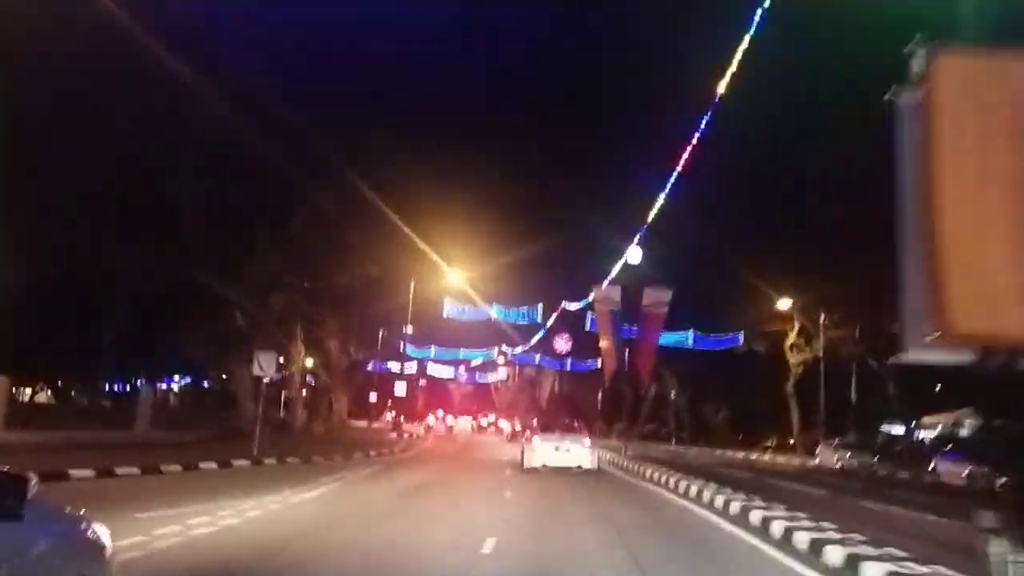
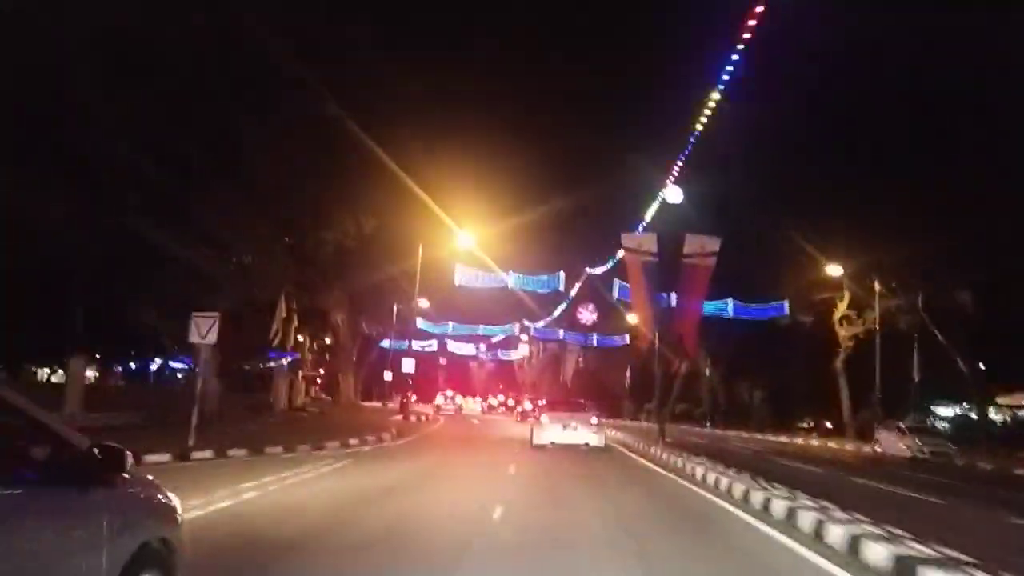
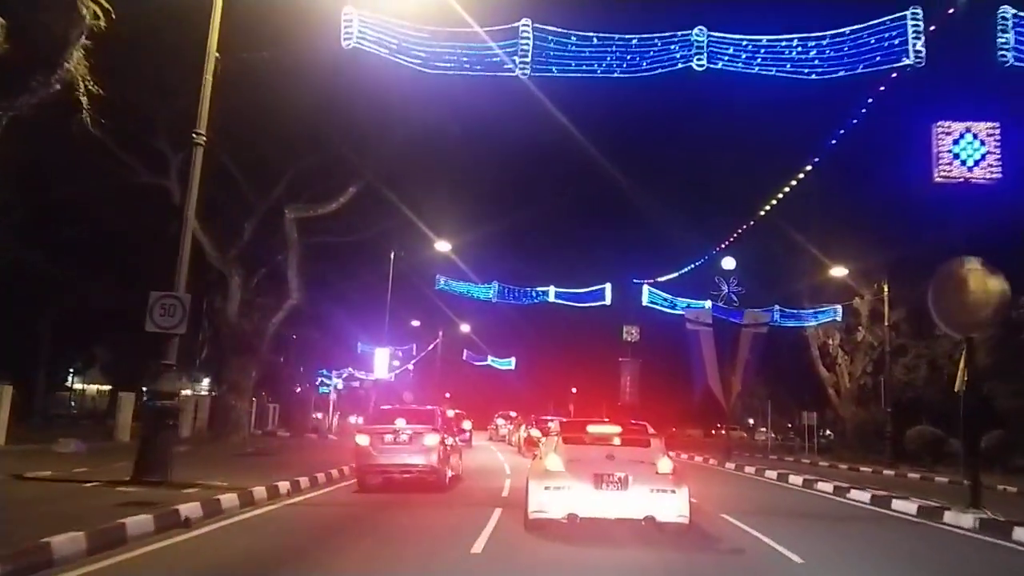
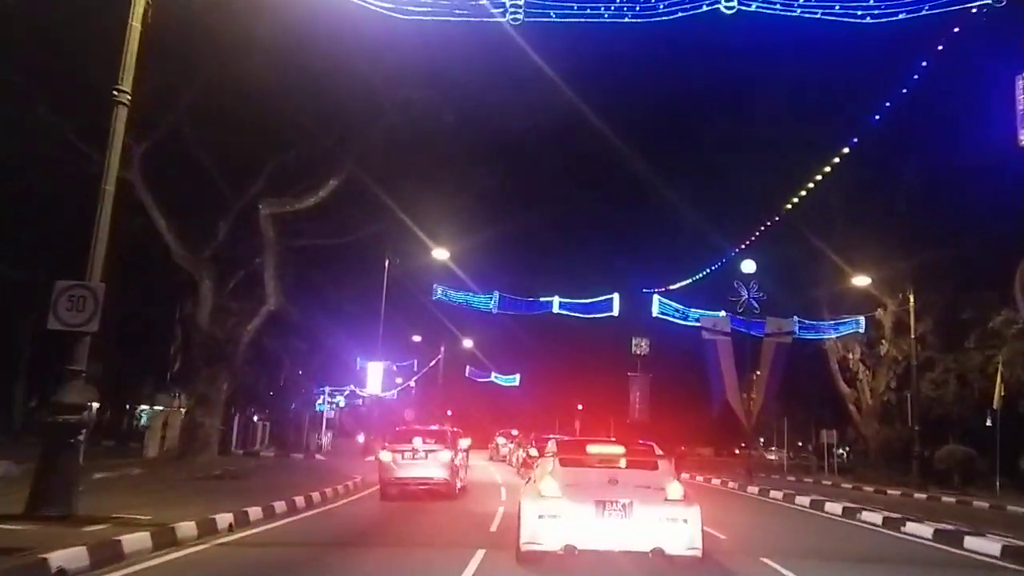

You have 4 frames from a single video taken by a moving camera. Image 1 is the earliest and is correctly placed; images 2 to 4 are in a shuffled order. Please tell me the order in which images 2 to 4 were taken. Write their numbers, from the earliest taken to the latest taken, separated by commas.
2, 3, 4
